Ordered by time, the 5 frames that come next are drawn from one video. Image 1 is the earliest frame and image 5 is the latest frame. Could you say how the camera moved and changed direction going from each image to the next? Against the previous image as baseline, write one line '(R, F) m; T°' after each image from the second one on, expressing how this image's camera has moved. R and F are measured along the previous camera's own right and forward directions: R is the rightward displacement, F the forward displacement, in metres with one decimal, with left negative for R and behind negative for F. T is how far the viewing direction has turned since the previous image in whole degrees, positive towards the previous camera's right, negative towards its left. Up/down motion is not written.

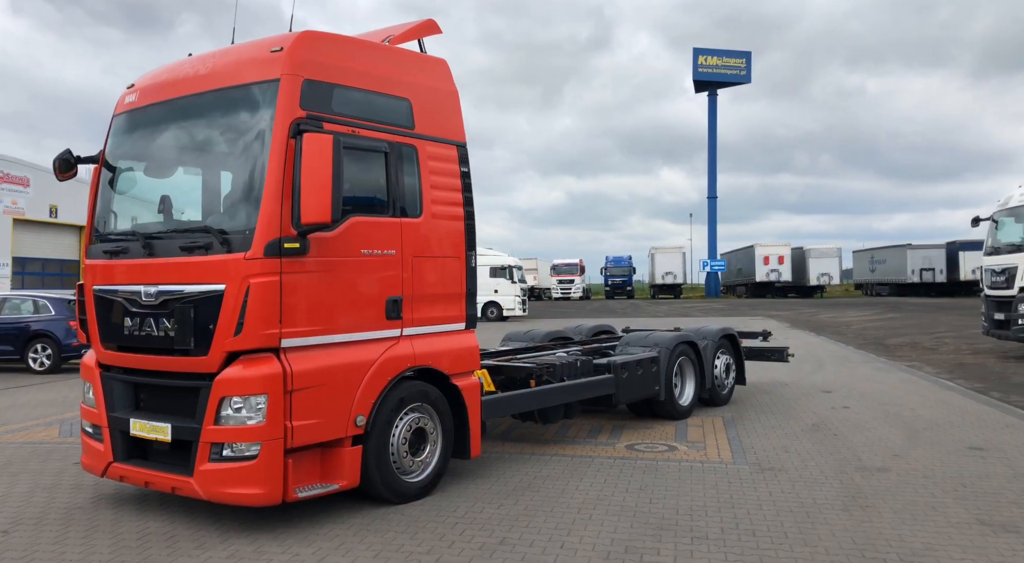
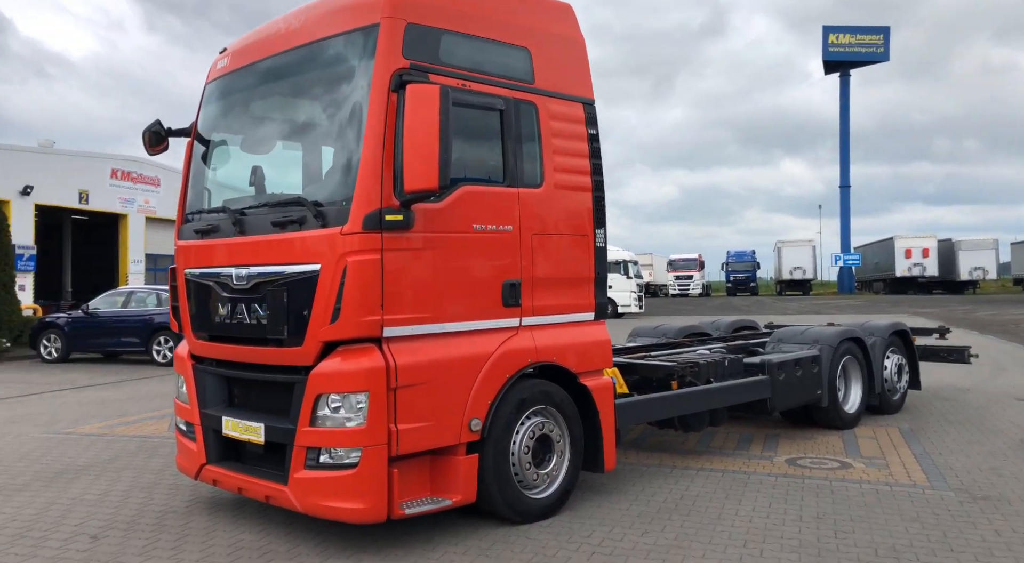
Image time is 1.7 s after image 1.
(-0.2, +0.8) m; -9°
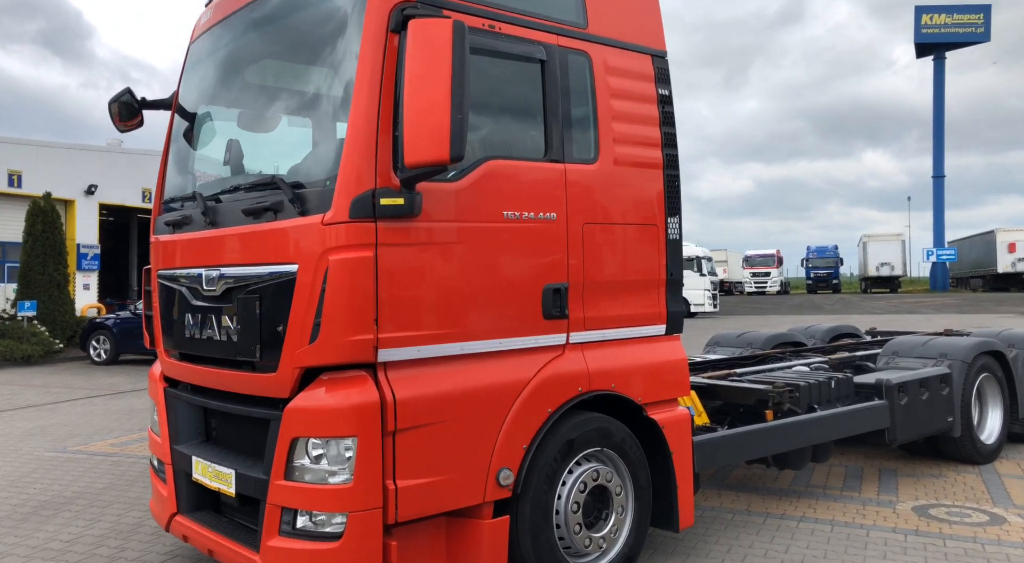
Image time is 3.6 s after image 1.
(+0.1, +1.1) m; -6°
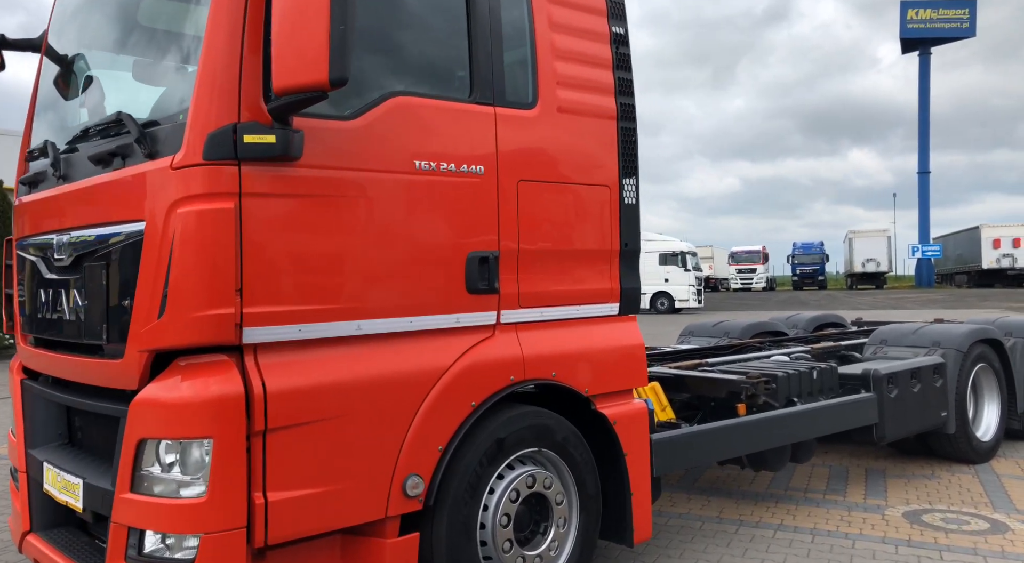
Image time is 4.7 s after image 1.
(+0.3, +0.6) m; +1°
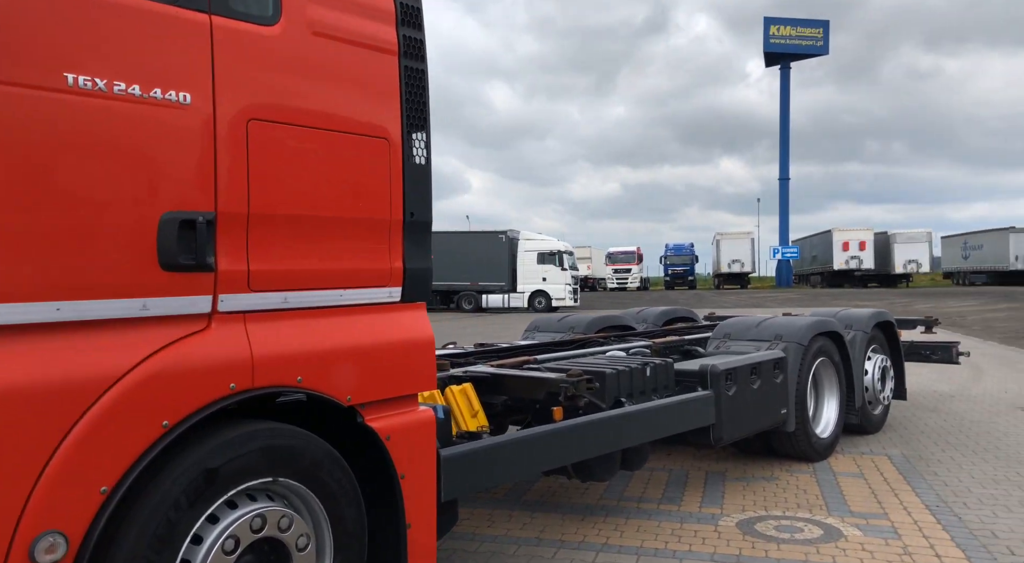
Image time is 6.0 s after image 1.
(+0.5, +0.6) m; +9°
